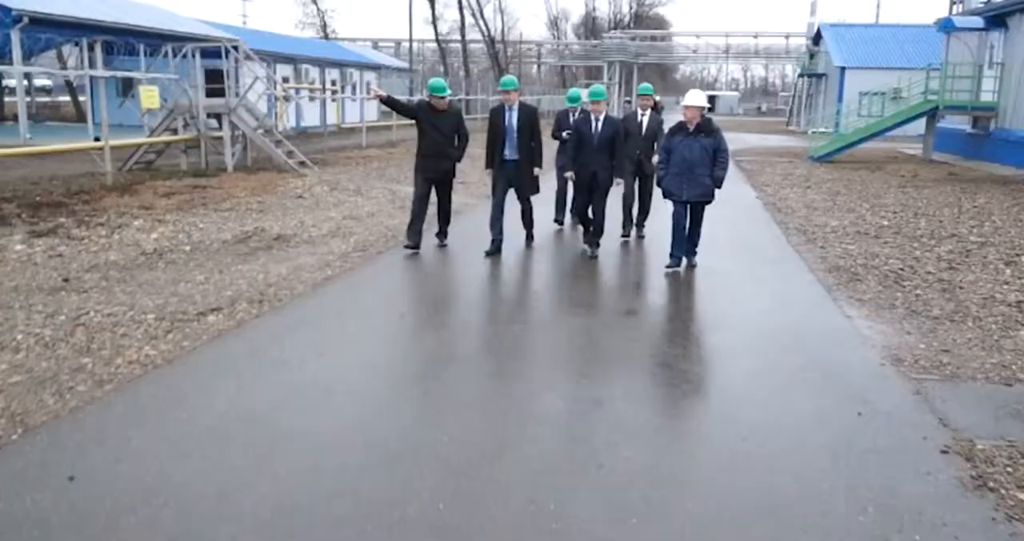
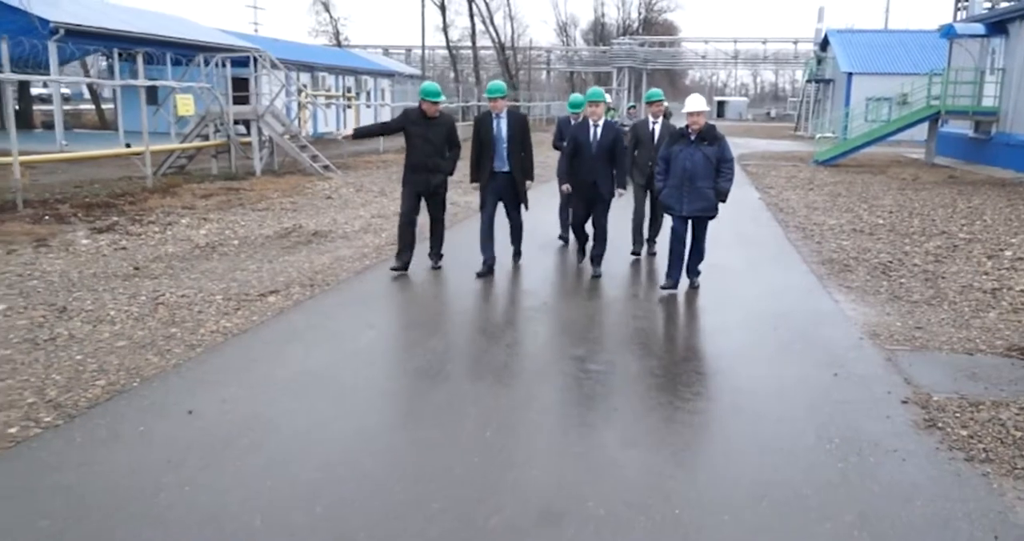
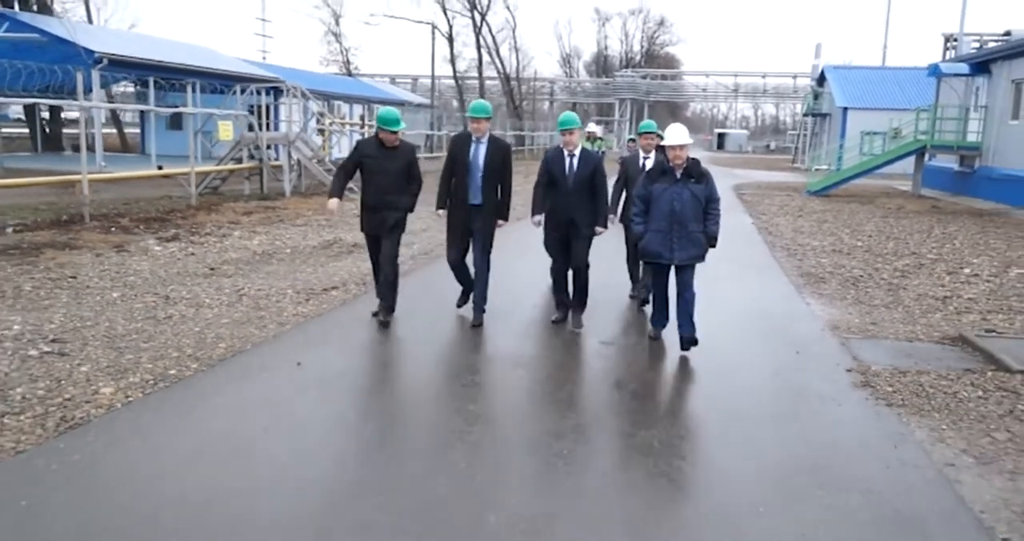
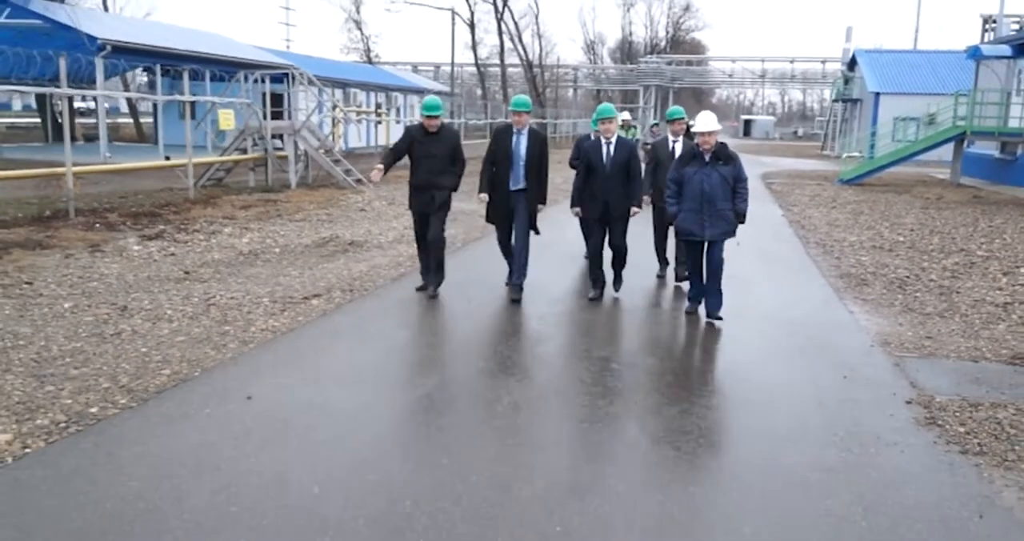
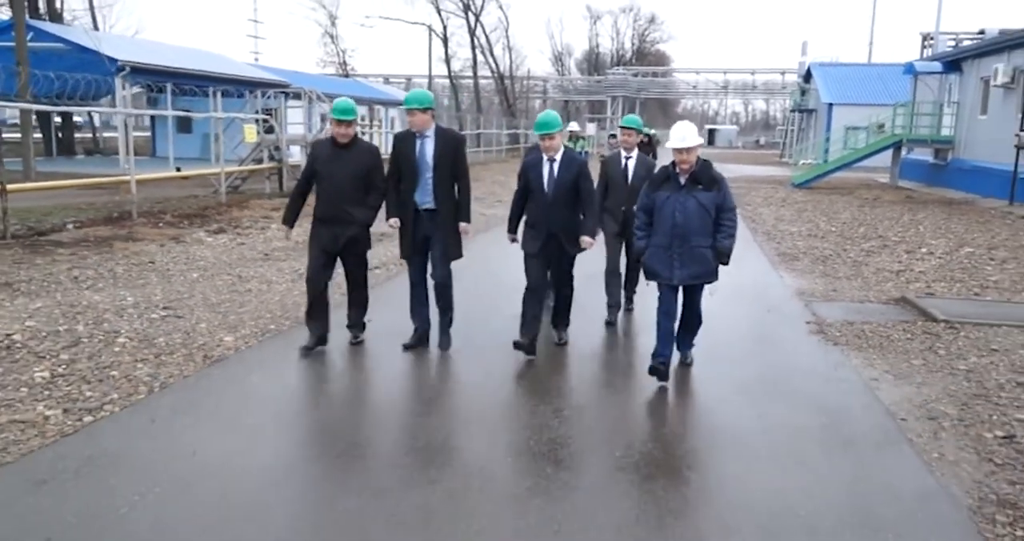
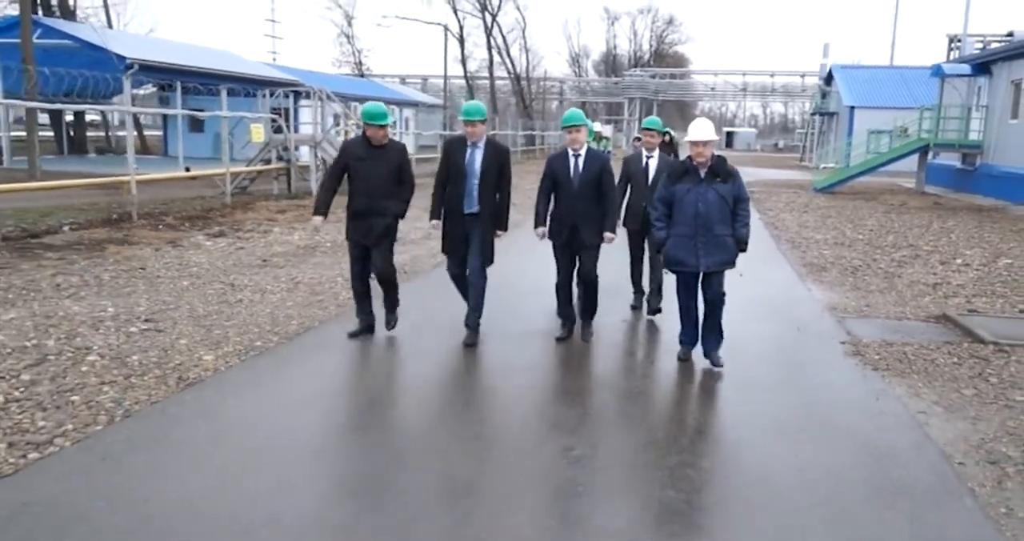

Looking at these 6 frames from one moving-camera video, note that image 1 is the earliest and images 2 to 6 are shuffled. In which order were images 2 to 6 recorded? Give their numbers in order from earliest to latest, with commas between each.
2, 4, 3, 6, 5
